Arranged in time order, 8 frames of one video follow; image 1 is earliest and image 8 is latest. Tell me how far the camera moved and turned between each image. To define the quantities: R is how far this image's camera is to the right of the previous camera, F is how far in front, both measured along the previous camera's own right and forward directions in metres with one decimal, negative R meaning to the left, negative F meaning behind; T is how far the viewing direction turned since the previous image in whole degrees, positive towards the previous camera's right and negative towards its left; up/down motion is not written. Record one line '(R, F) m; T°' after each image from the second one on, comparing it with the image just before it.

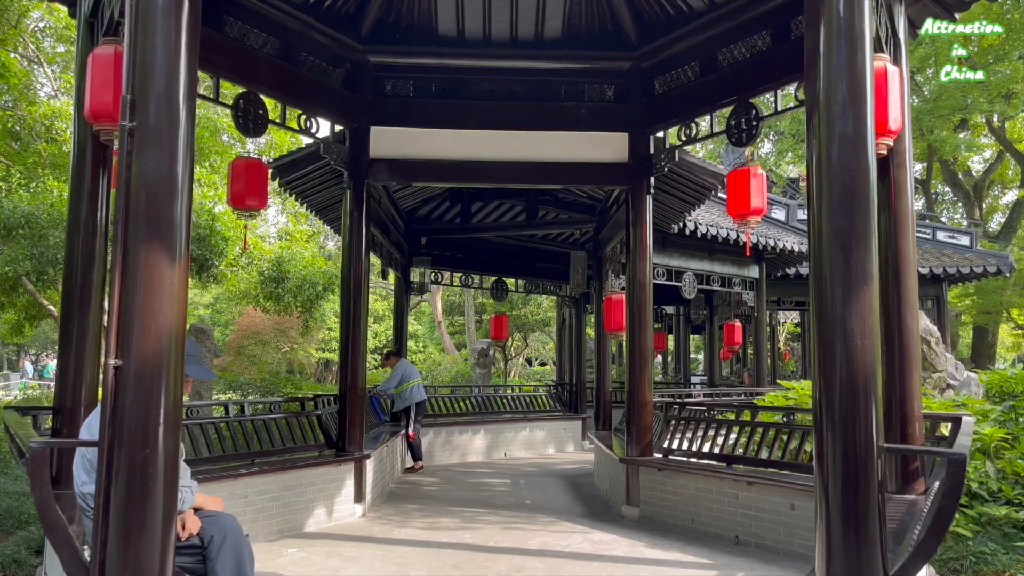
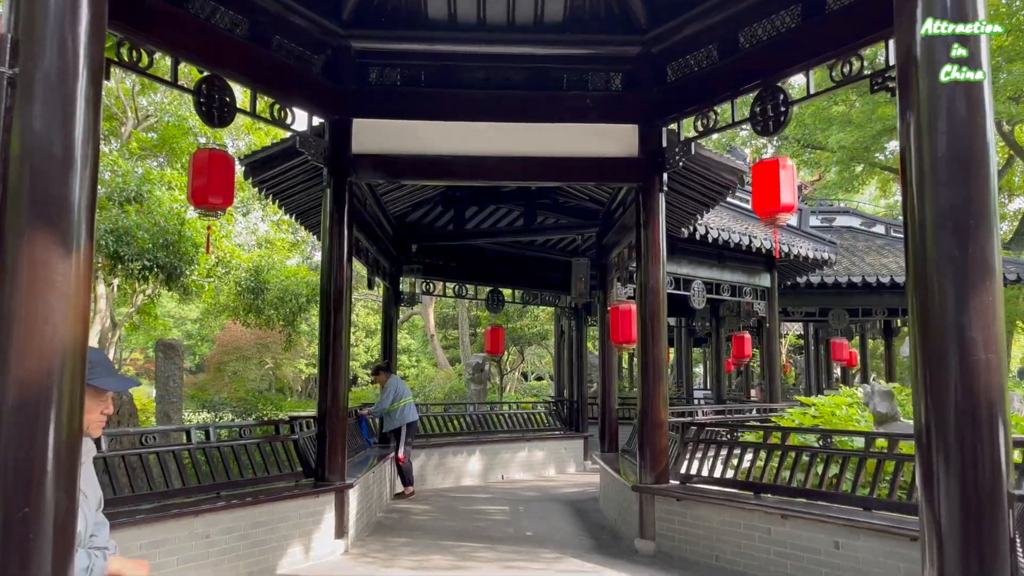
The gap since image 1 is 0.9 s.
(0.0, +0.7) m; 0°
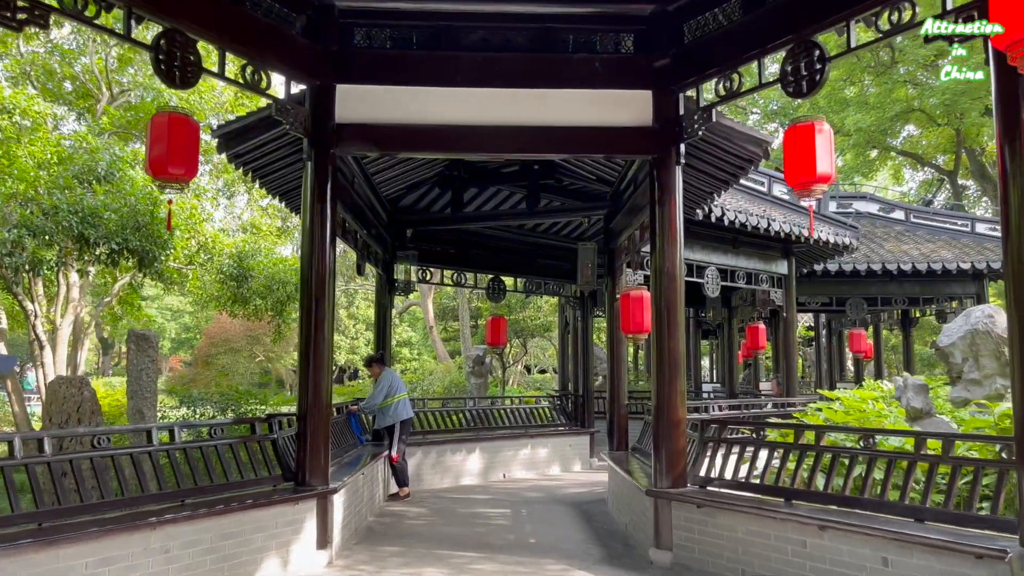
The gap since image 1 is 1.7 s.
(0.0, +0.6) m; 0°
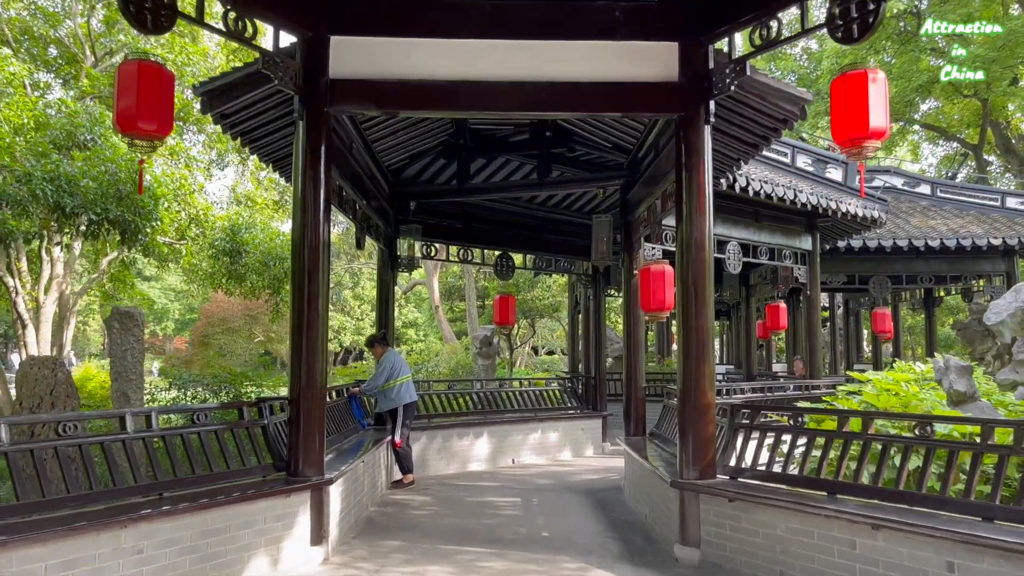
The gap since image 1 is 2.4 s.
(0.0, +0.5) m; 0°
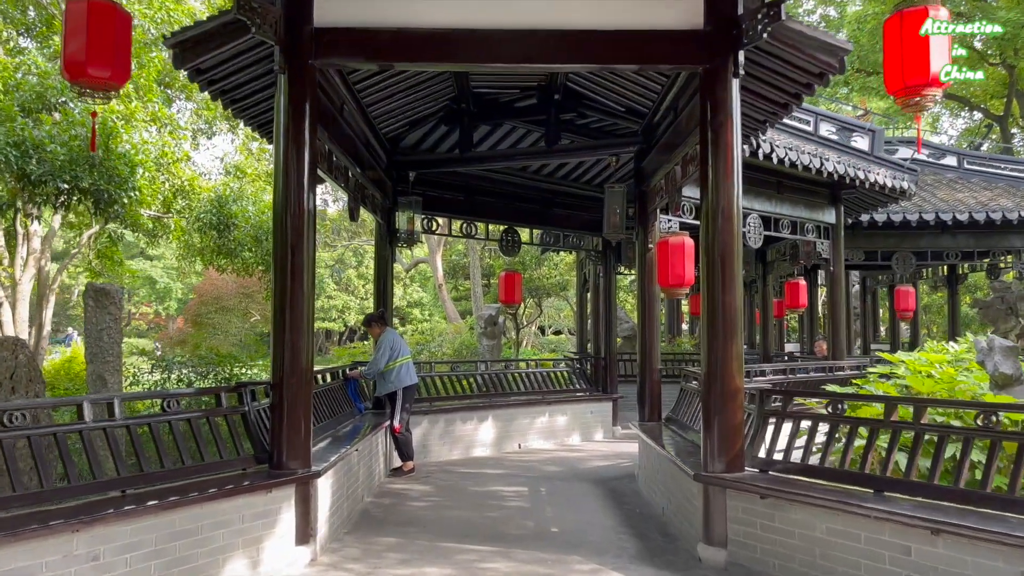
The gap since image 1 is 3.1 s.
(0.0, +0.5) m; 0°
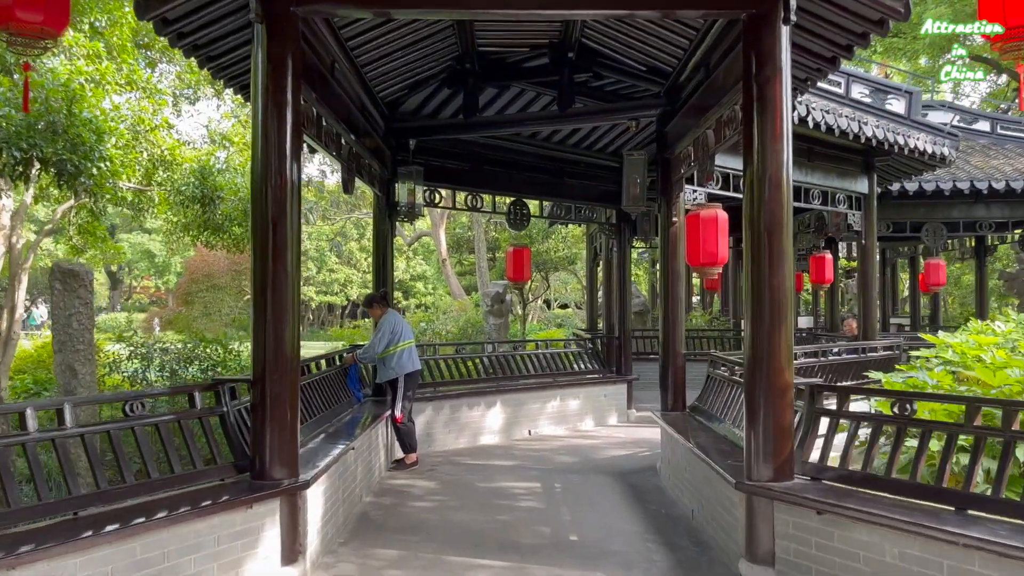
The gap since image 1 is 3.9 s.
(-0.1, +0.6) m; 0°
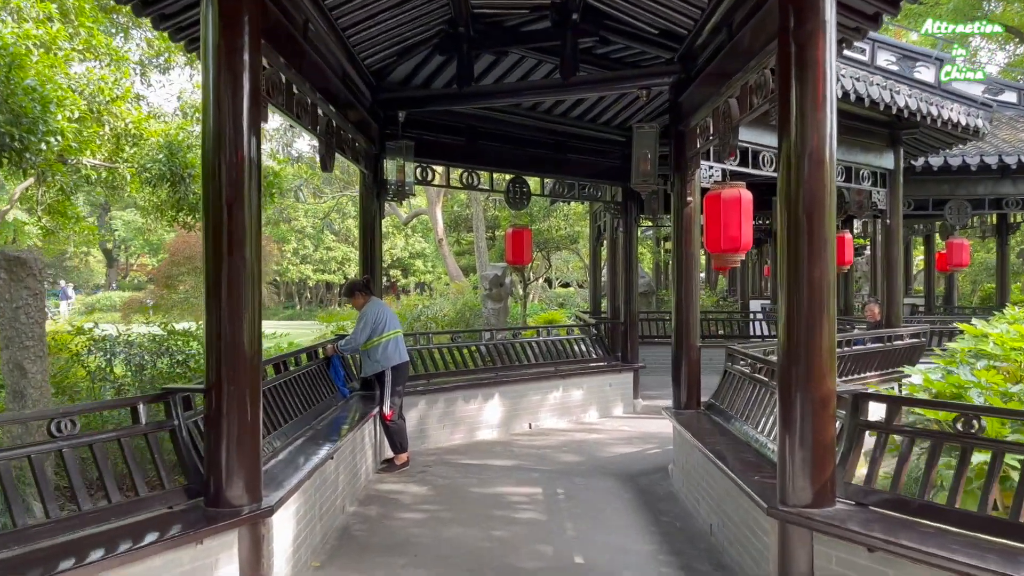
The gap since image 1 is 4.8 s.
(0.0, +0.6) m; 0°
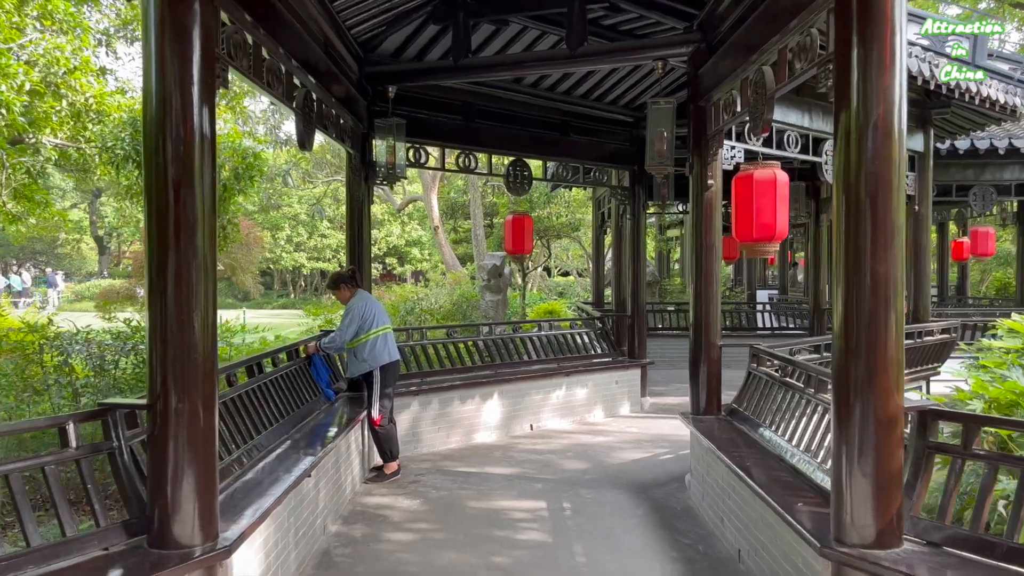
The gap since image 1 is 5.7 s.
(0.0, +0.5) m; 0°
